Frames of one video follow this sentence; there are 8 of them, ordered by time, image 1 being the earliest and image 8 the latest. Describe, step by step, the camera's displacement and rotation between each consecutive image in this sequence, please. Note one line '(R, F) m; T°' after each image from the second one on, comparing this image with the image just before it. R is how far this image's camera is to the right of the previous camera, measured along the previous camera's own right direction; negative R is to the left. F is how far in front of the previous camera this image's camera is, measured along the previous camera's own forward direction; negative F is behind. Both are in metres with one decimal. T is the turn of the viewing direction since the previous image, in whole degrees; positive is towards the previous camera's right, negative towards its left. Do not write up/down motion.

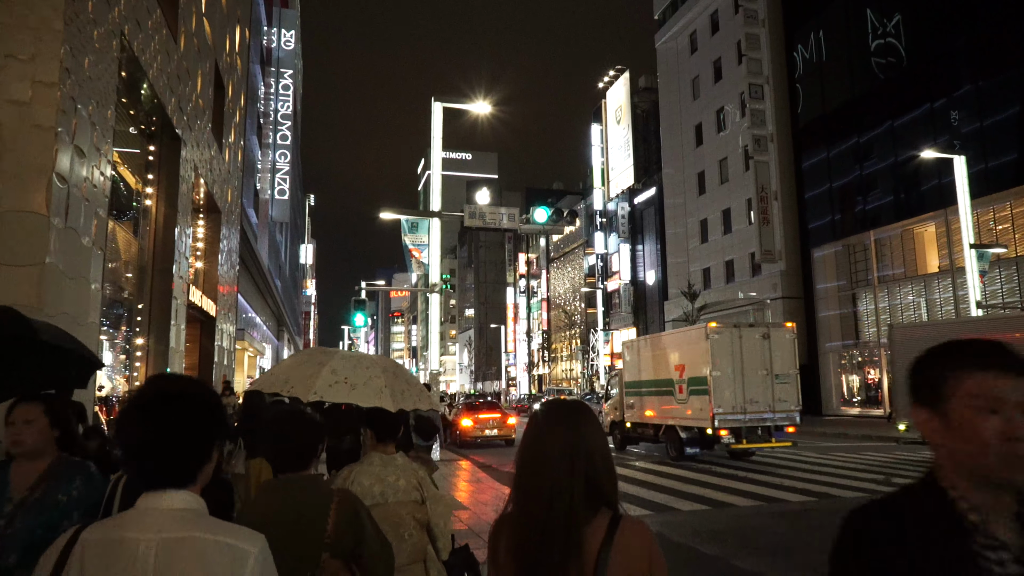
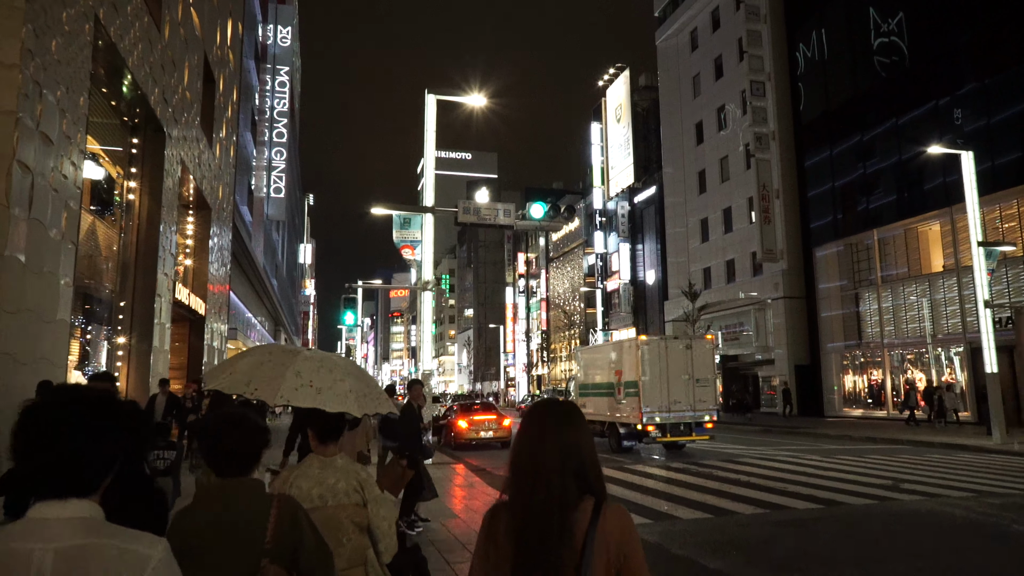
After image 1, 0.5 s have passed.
(+0.1, +0.5) m; 0°
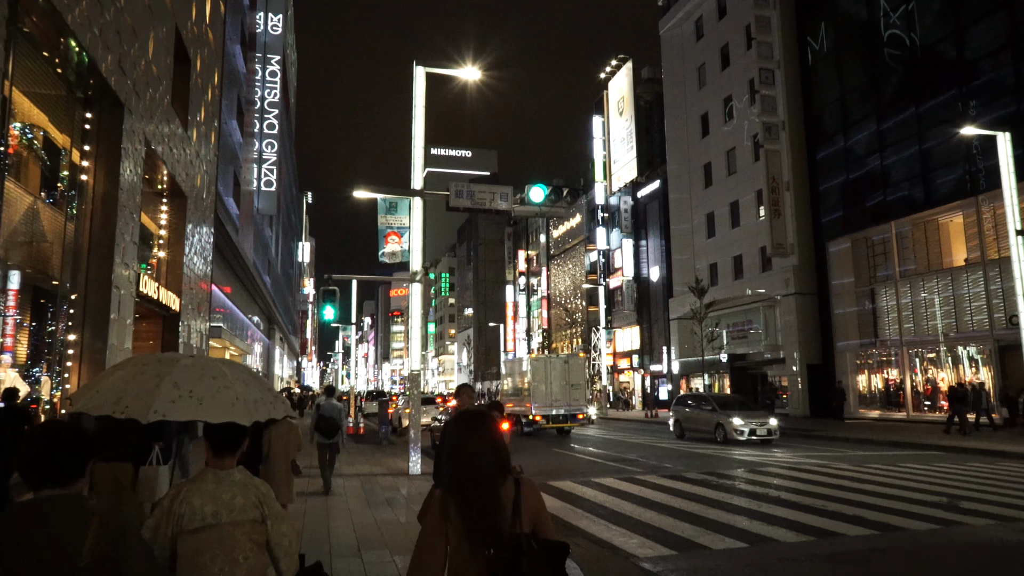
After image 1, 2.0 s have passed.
(+0.1, +1.6) m; 0°
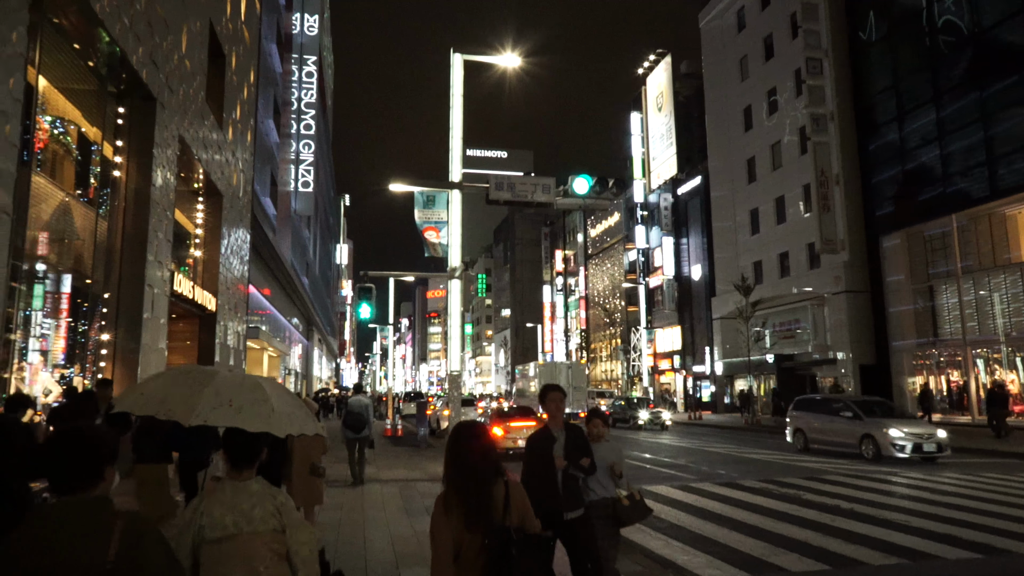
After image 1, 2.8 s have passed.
(-0.1, +0.7) m; -3°
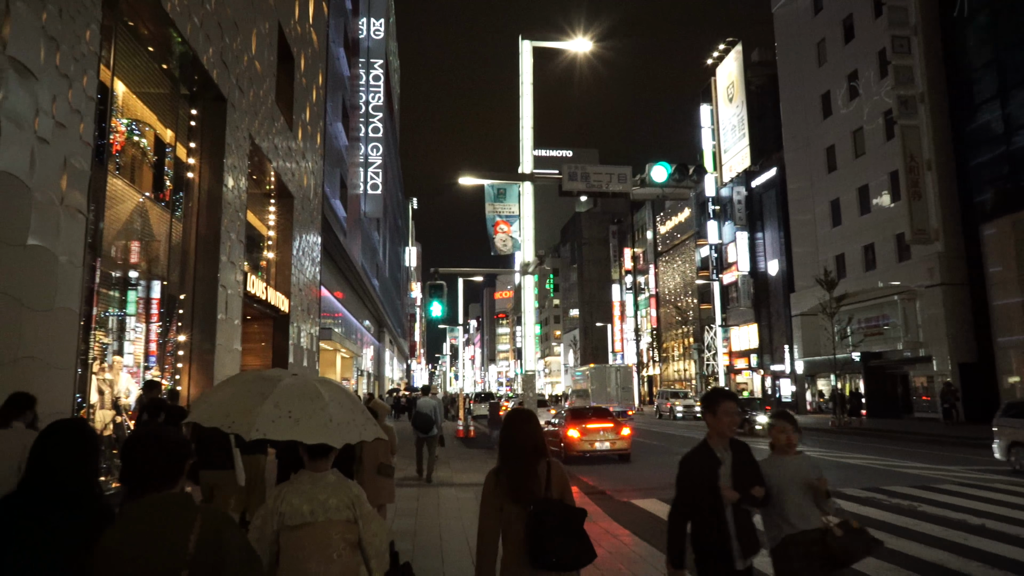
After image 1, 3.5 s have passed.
(-0.2, +0.6) m; -5°
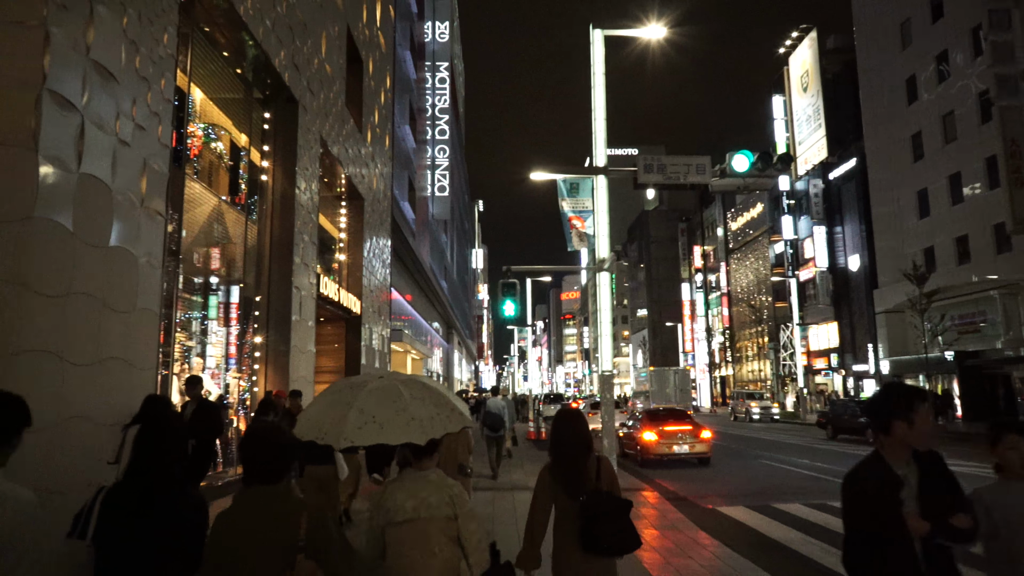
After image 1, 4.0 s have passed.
(-0.2, +0.4) m; -5°
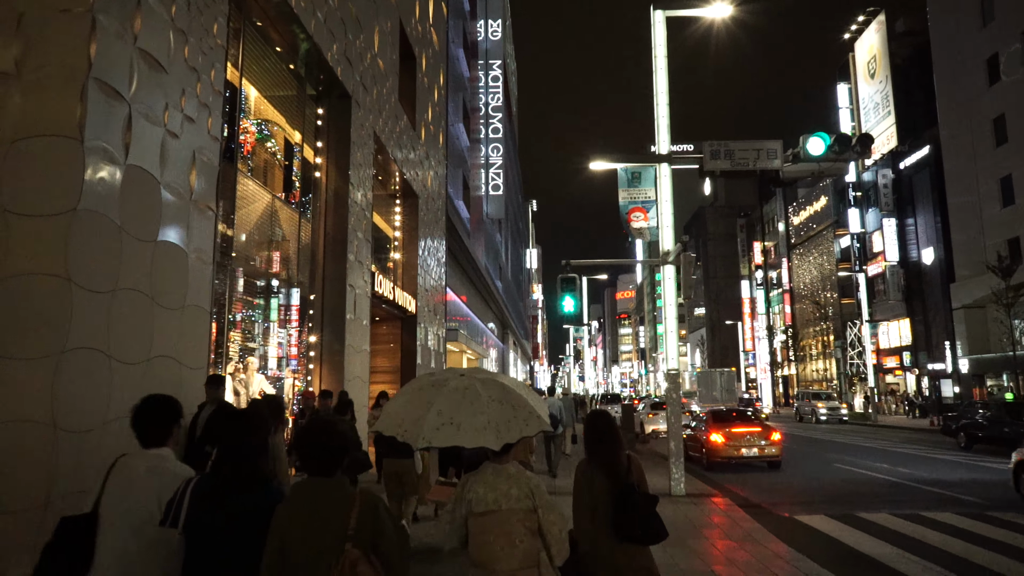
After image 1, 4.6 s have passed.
(-0.1, +0.5) m; -4°
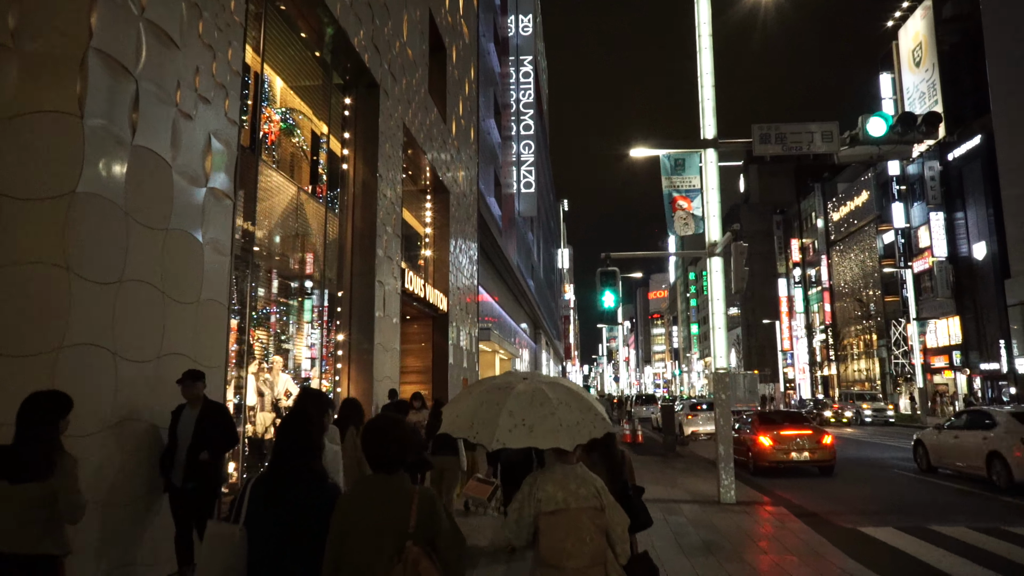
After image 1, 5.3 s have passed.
(-0.1, +0.6) m; -3°
